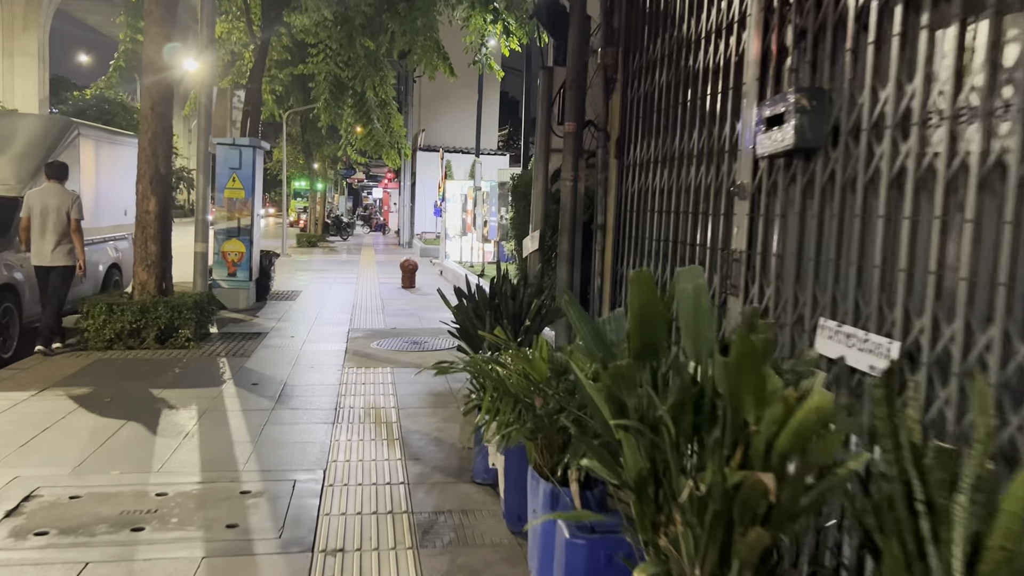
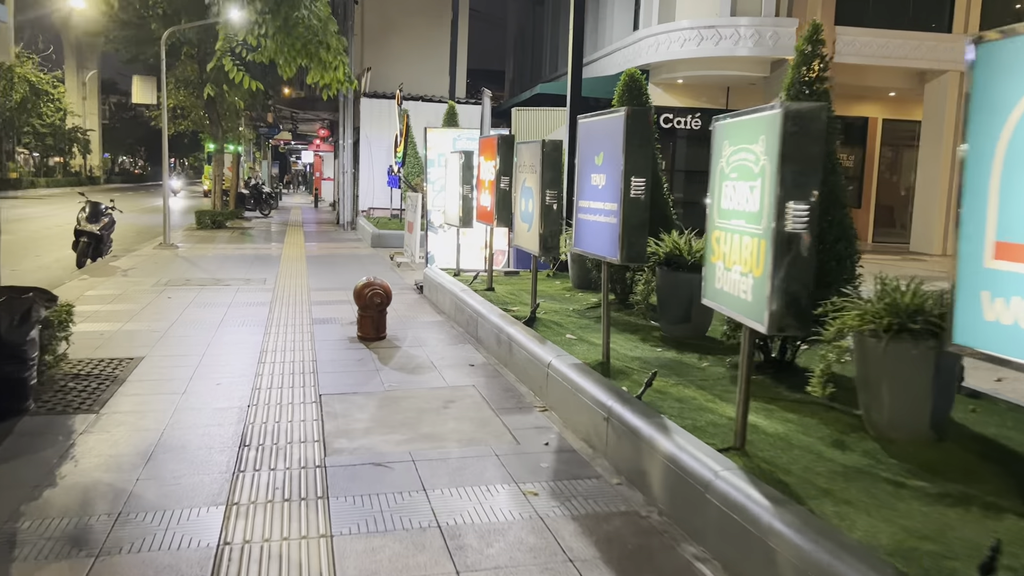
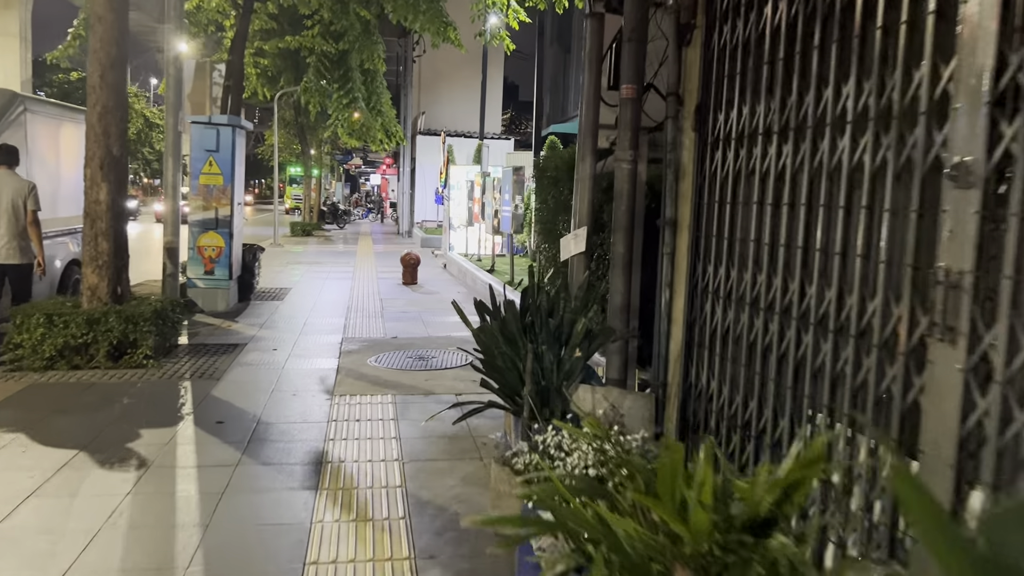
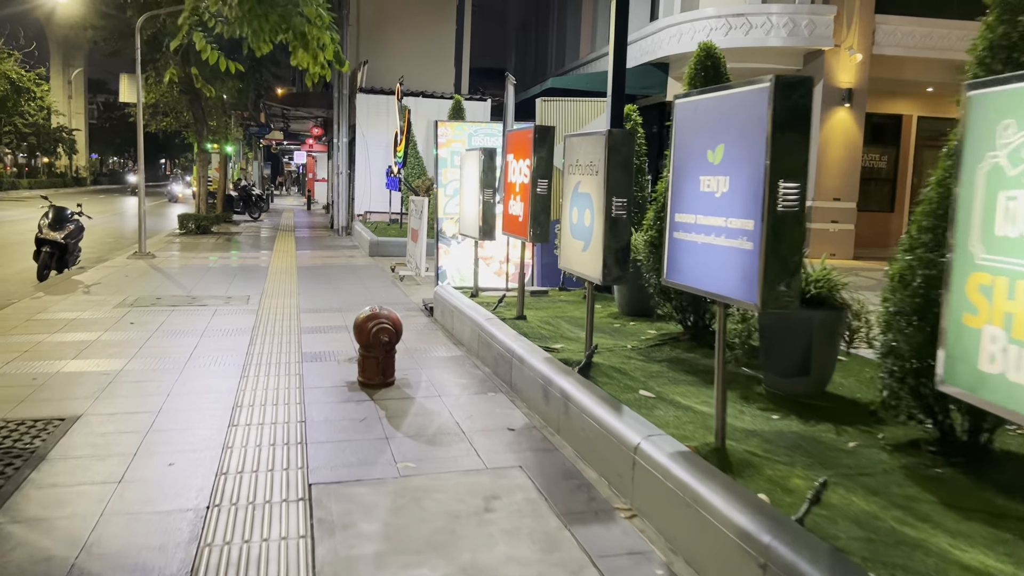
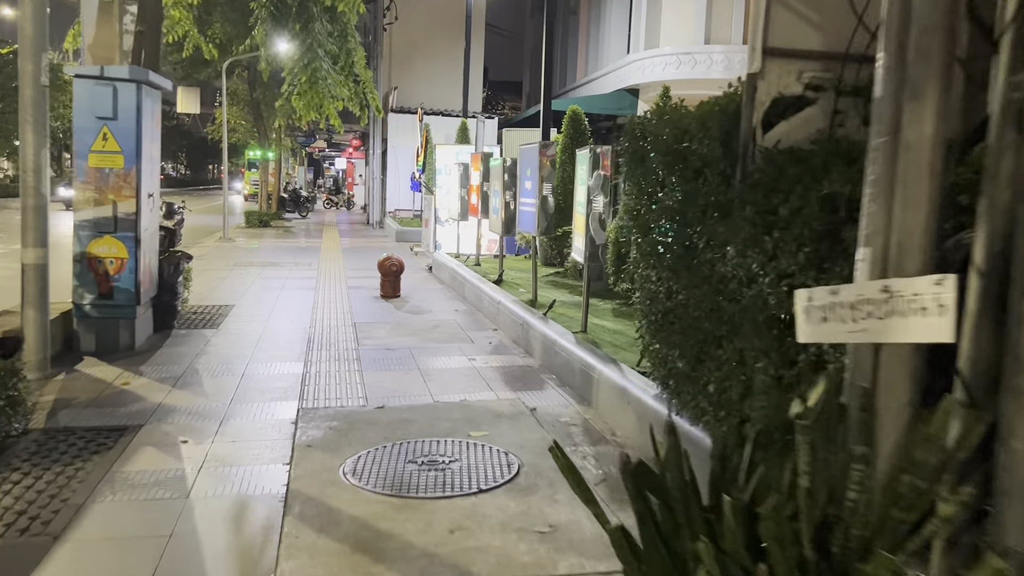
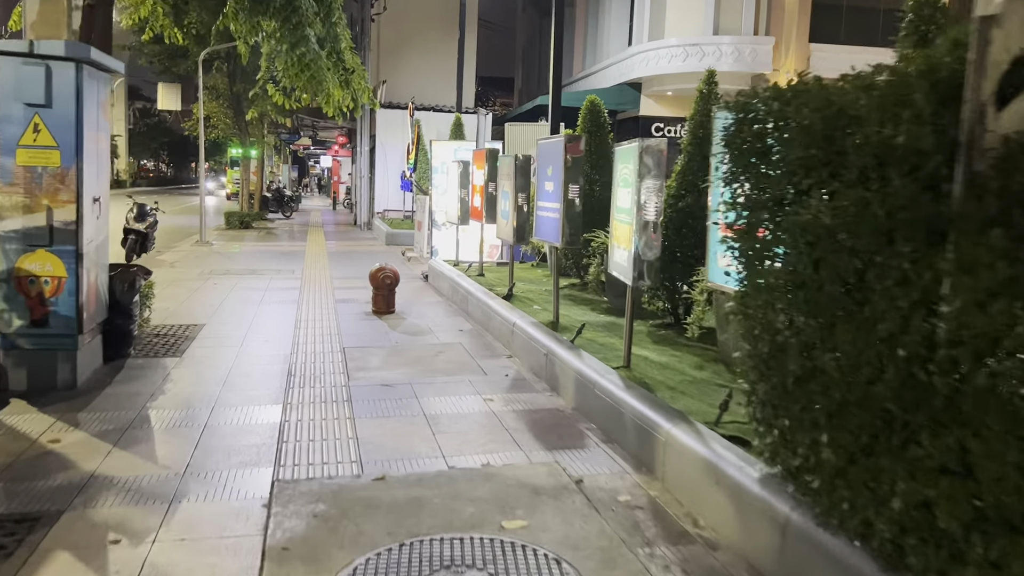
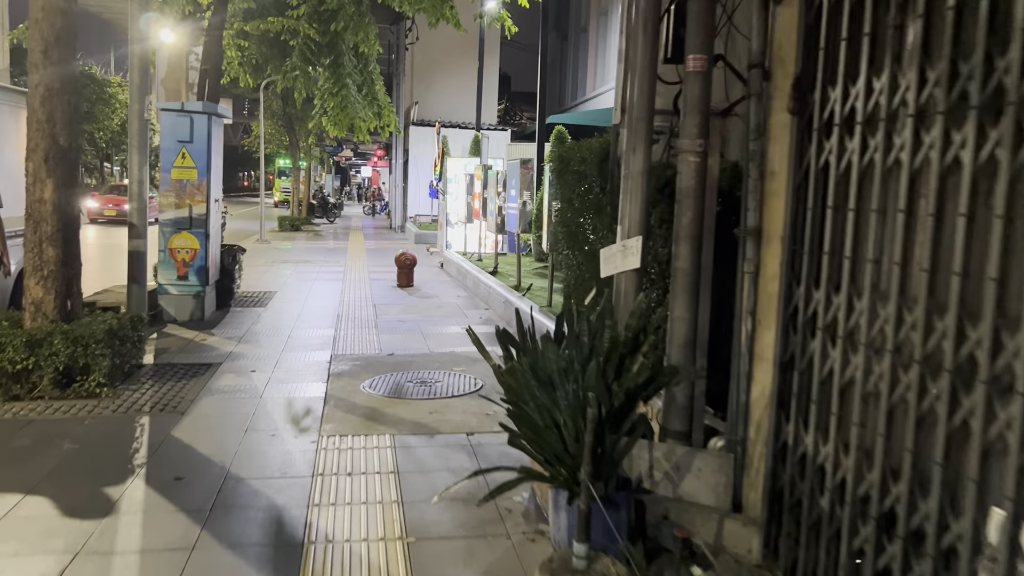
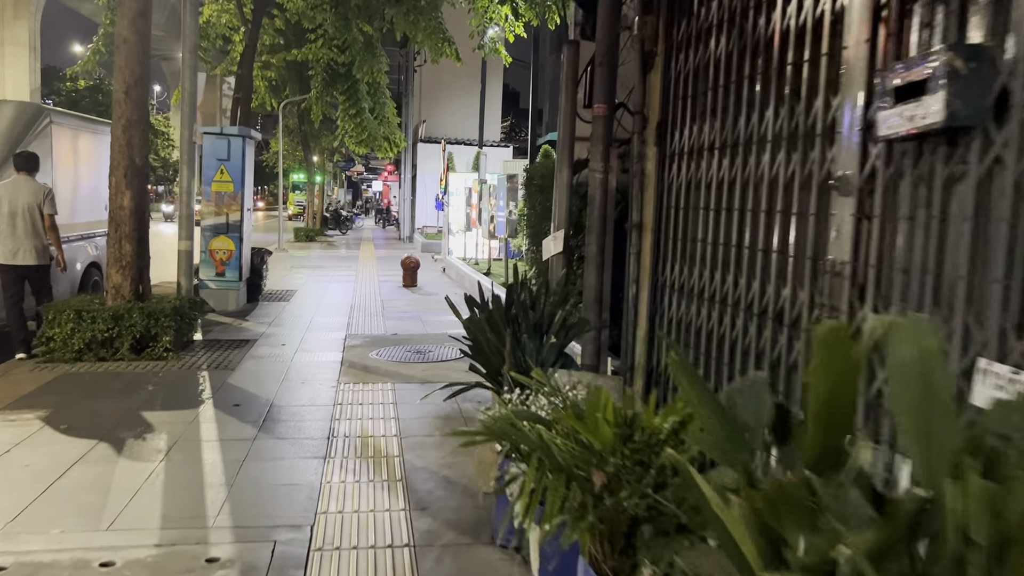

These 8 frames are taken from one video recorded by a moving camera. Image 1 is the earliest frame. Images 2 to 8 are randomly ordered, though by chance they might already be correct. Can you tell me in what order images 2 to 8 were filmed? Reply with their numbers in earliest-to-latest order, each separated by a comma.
8, 3, 7, 5, 6, 2, 4
